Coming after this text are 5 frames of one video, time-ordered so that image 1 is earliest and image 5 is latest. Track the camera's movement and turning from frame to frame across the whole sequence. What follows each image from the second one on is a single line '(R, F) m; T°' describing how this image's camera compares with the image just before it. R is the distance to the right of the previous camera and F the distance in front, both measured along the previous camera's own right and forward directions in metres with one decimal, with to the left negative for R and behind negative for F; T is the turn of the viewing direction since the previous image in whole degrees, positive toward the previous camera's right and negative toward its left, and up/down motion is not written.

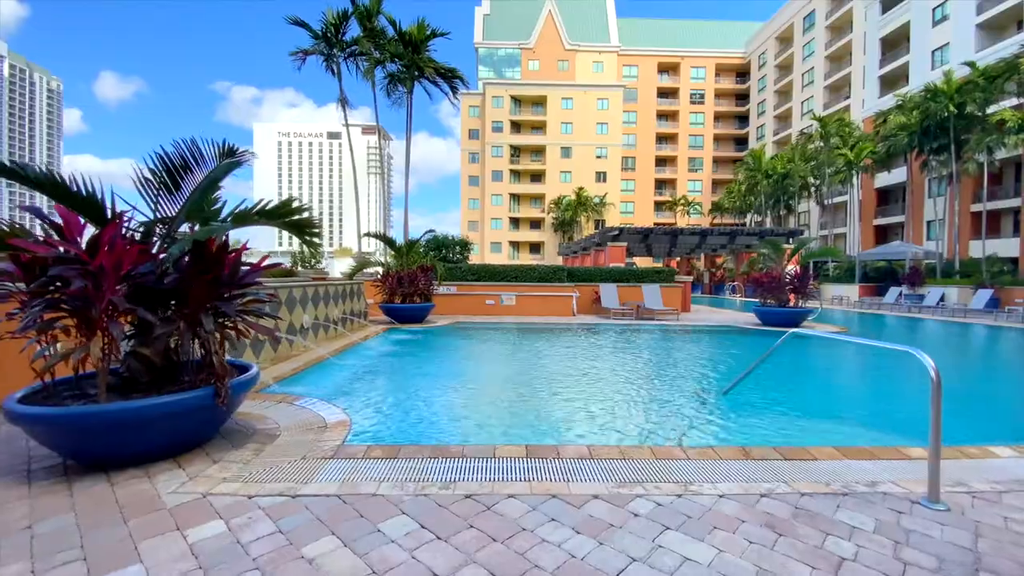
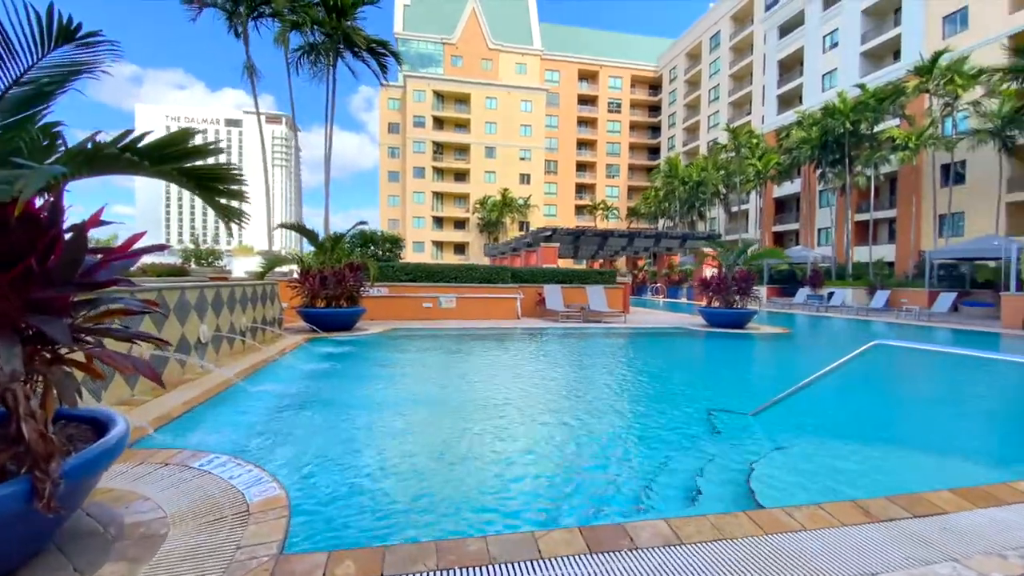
(-0.6, +1.3) m; +10°
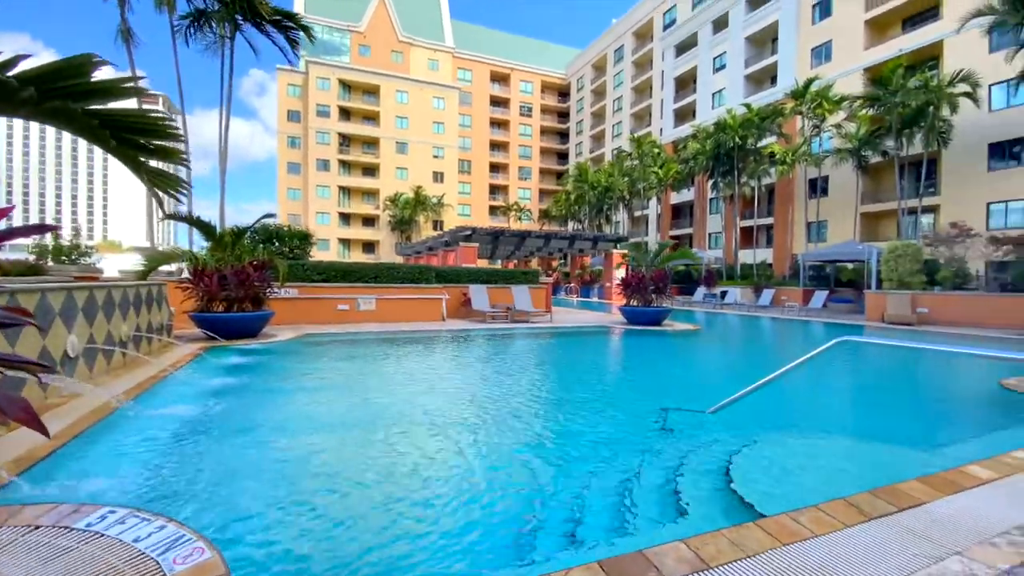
(-0.4, +0.4) m; +11°
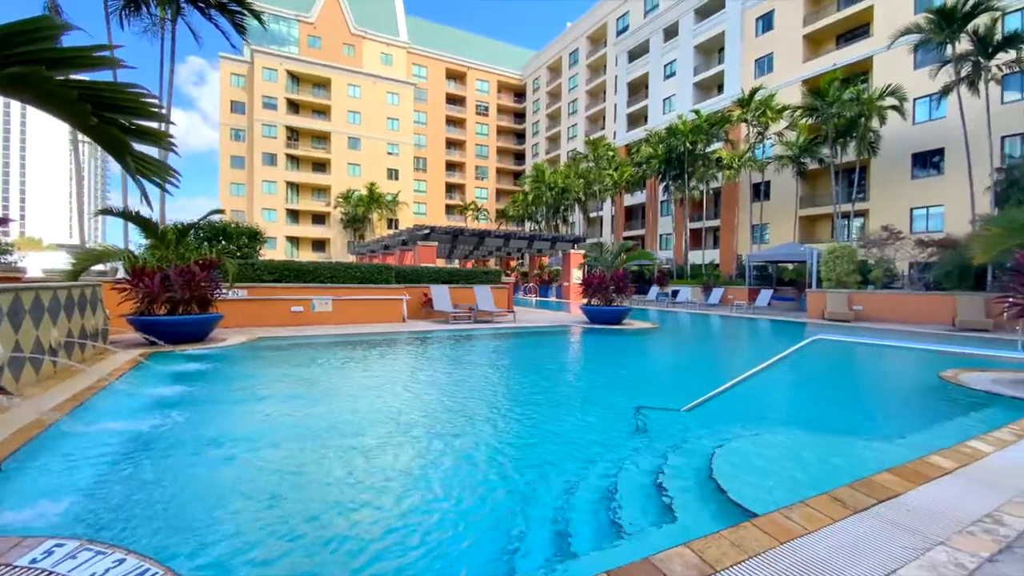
(-0.2, +0.1) m; +5°
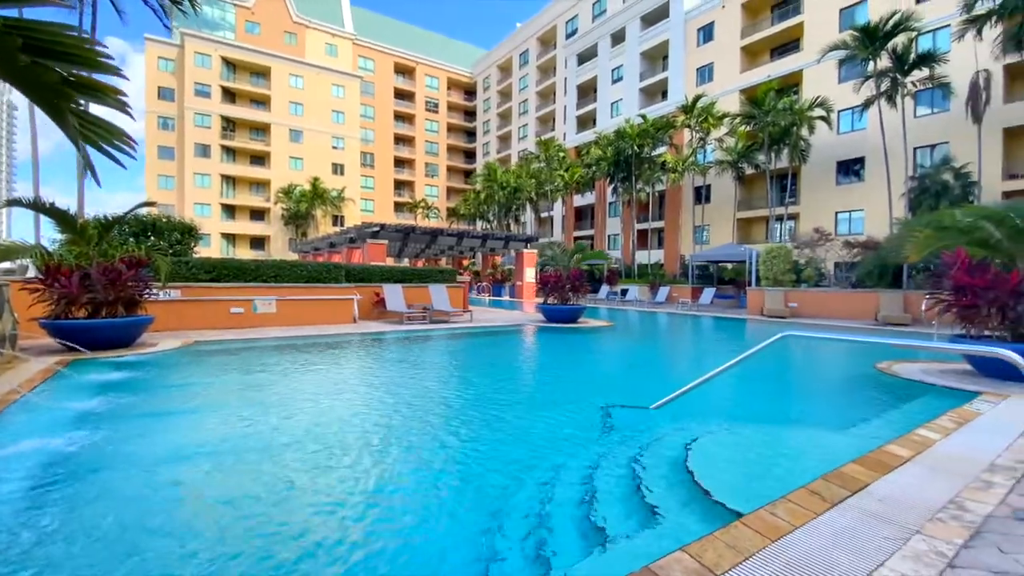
(-0.2, +0.2) m; +6°
